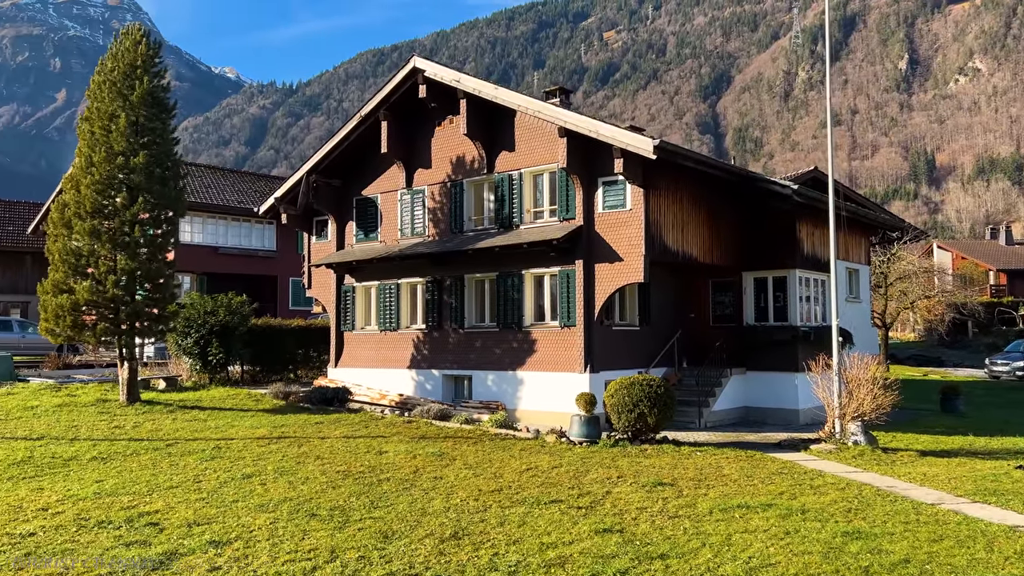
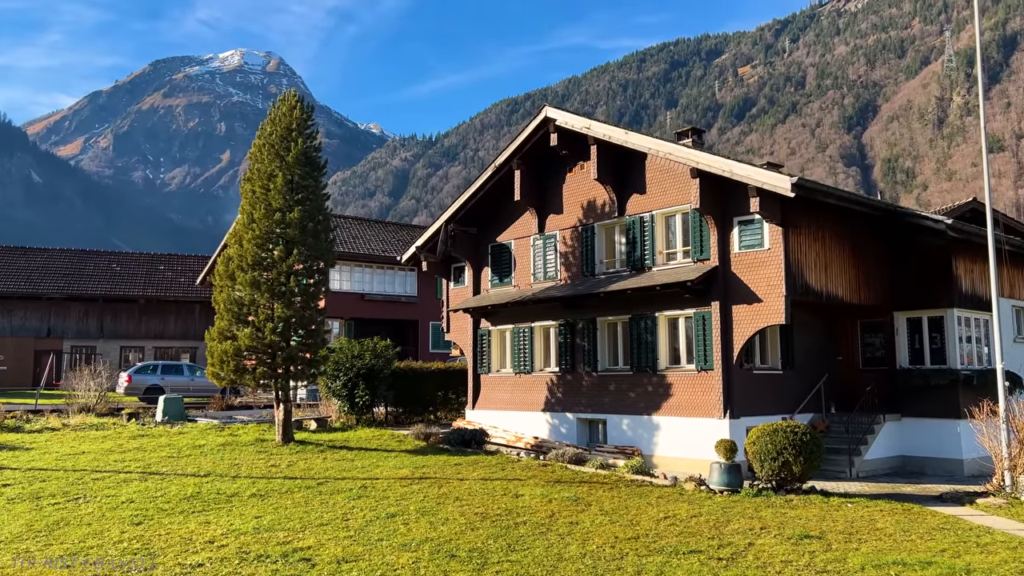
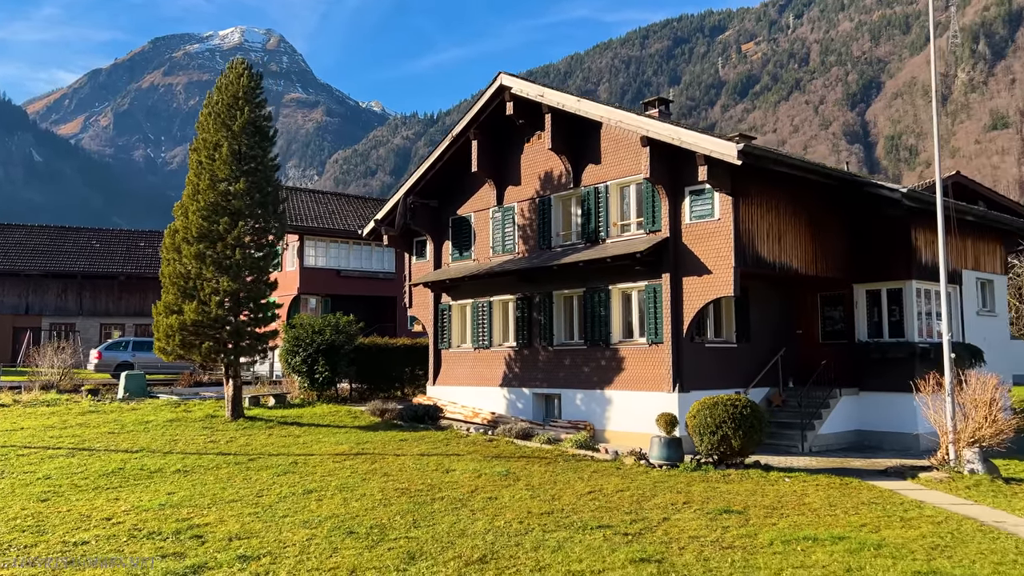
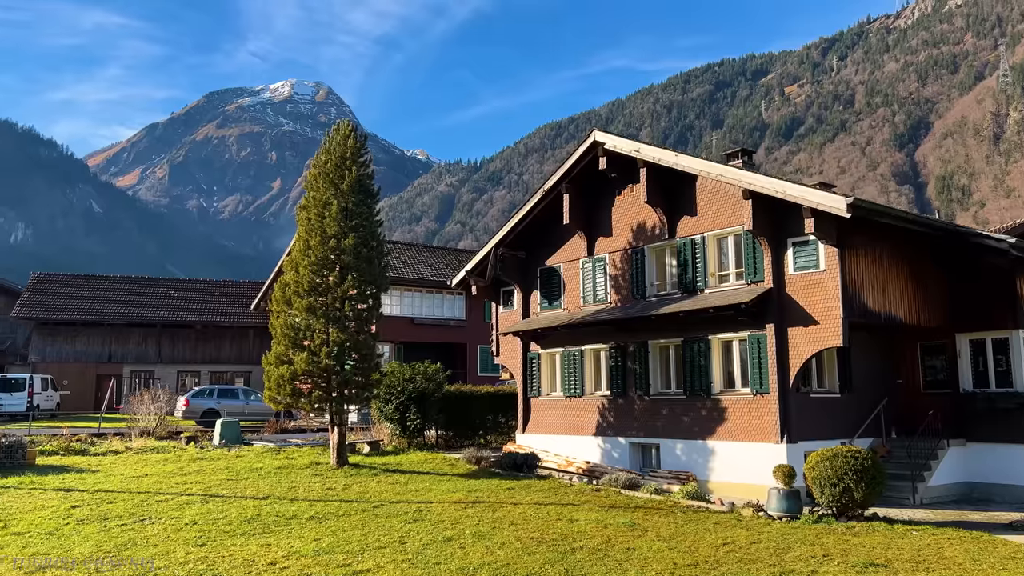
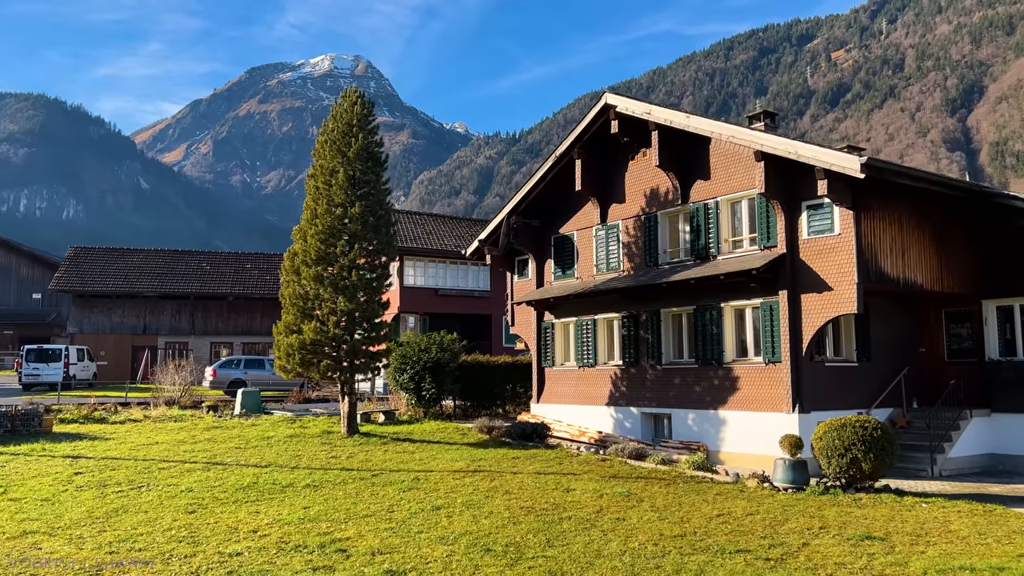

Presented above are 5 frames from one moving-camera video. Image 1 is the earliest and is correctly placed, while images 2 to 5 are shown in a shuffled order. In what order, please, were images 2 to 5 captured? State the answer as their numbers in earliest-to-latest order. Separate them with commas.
2, 4, 5, 3
